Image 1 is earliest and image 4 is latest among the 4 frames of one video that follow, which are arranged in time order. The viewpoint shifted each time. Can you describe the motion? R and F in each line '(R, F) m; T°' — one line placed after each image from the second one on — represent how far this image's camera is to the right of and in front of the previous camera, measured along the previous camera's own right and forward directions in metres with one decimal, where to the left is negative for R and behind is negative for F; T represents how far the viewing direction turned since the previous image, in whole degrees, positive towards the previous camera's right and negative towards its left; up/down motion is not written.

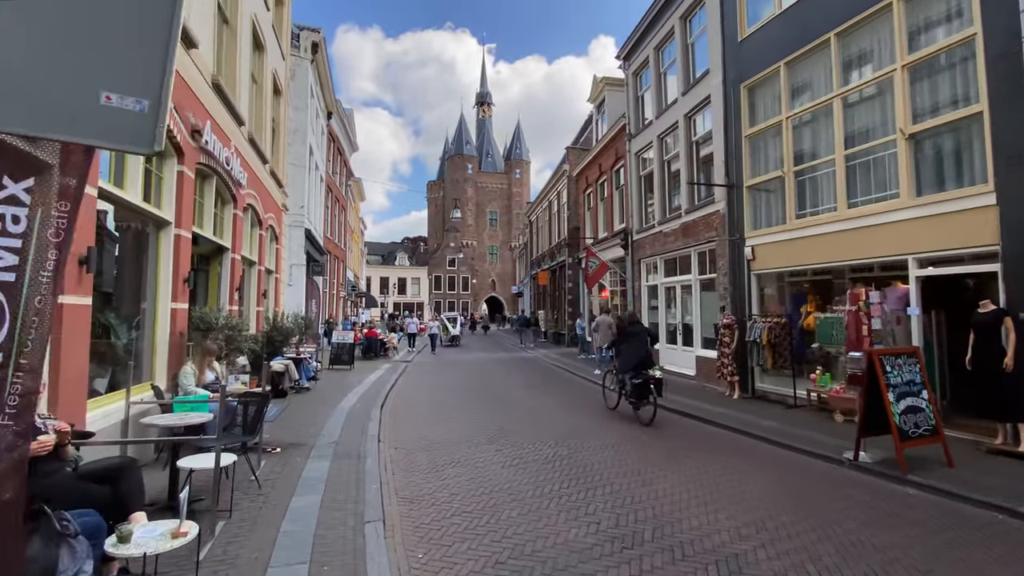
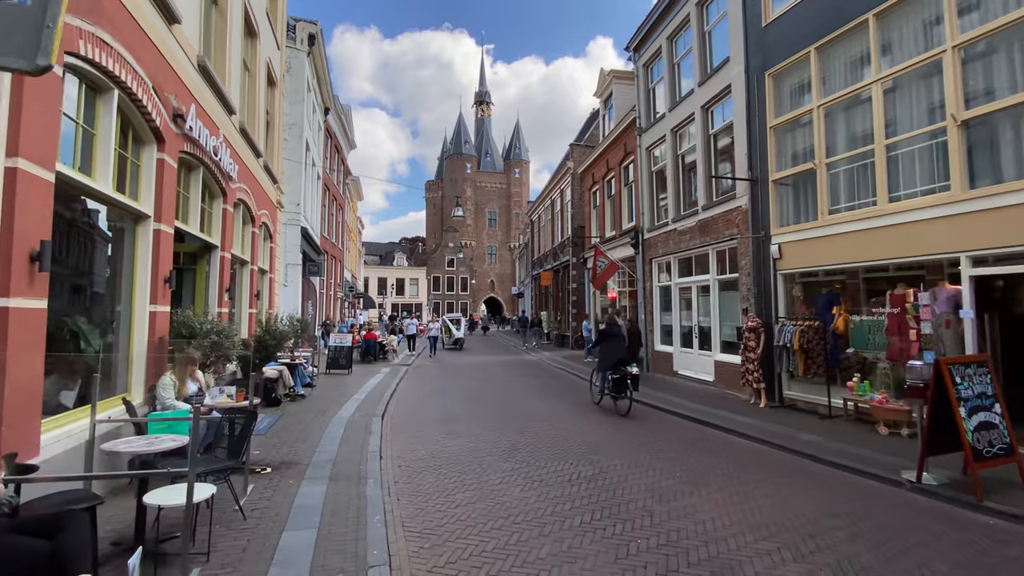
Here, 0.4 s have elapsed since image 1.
(-0.3, +0.7) m; 0°
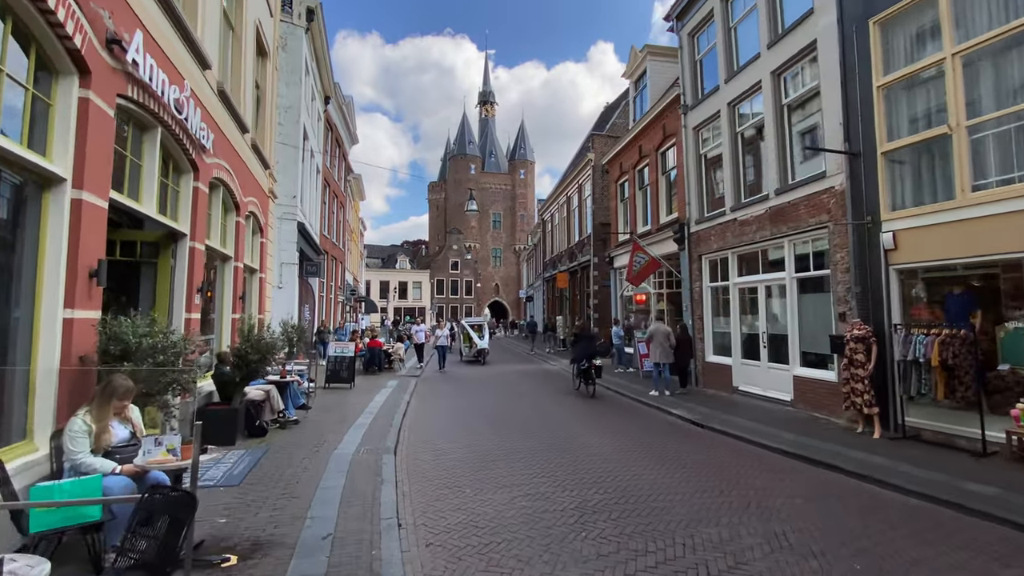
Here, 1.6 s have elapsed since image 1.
(-0.7, +1.9) m; 0°
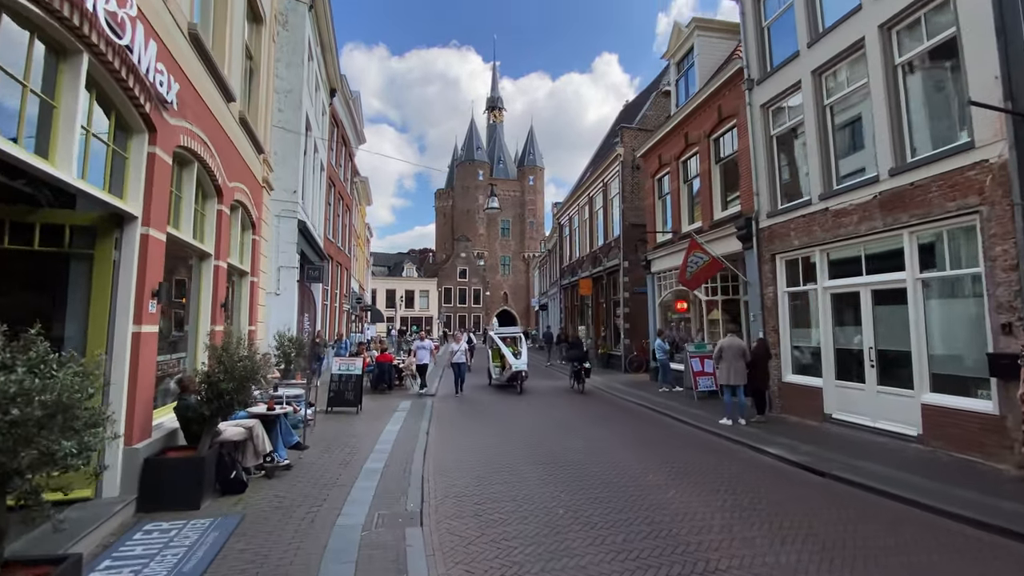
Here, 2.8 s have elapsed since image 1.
(-0.7, +1.9) m; -1°
